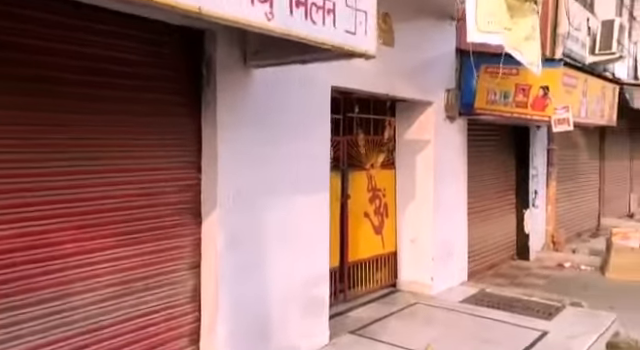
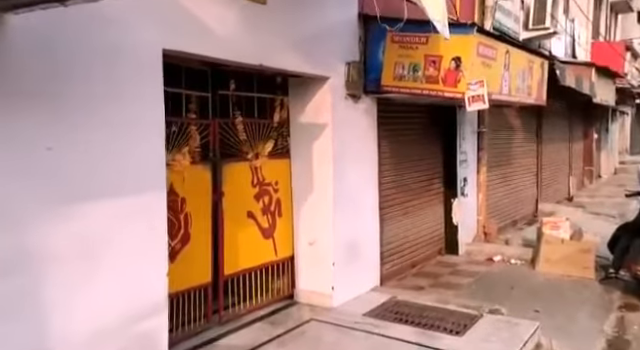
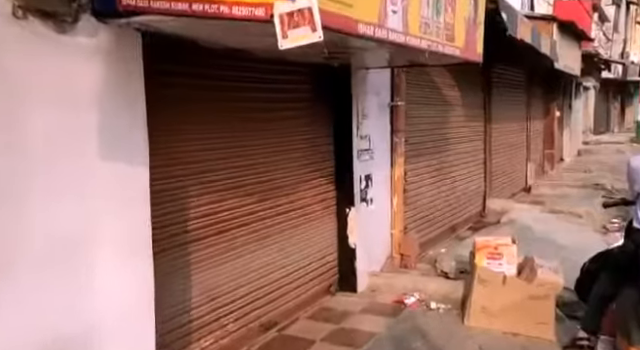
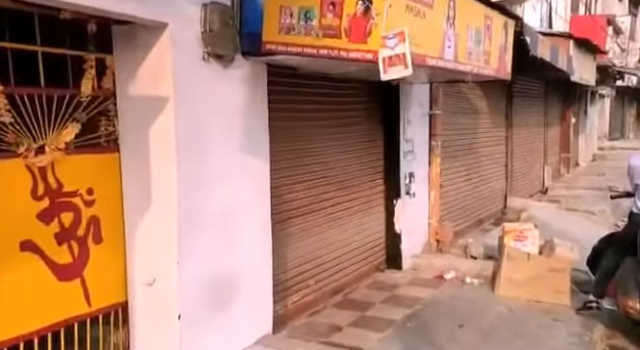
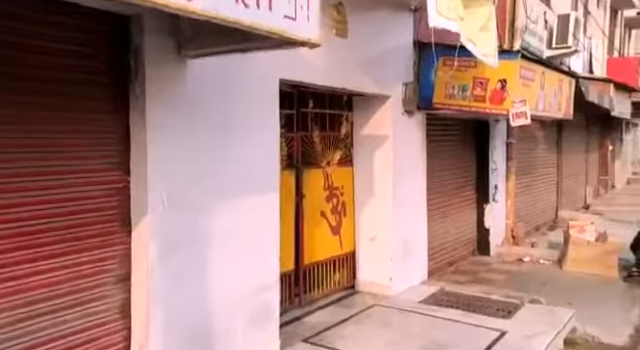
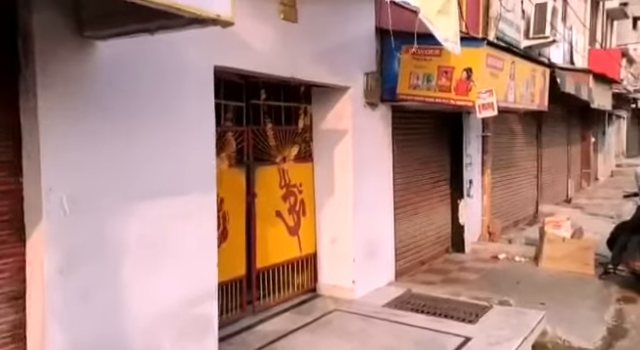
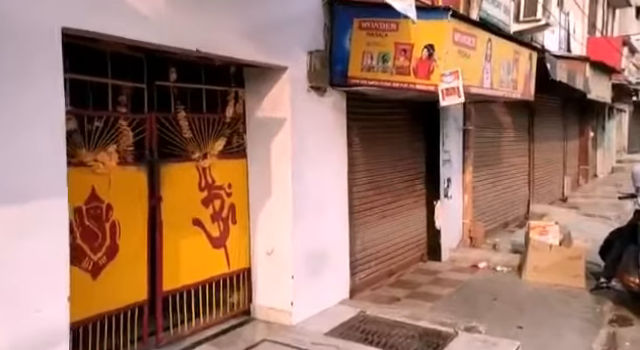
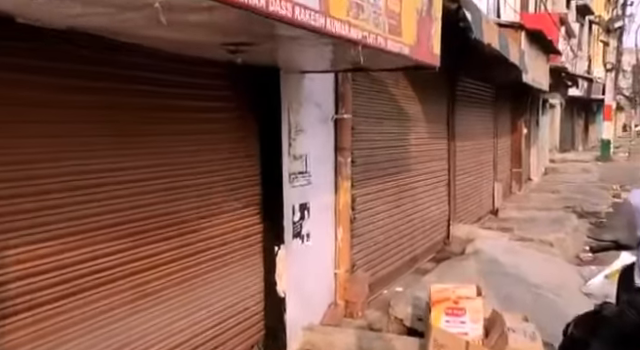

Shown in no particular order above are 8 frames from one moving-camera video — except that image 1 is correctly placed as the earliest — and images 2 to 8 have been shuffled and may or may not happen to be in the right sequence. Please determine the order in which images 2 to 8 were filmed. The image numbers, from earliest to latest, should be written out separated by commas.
5, 6, 2, 7, 4, 3, 8
